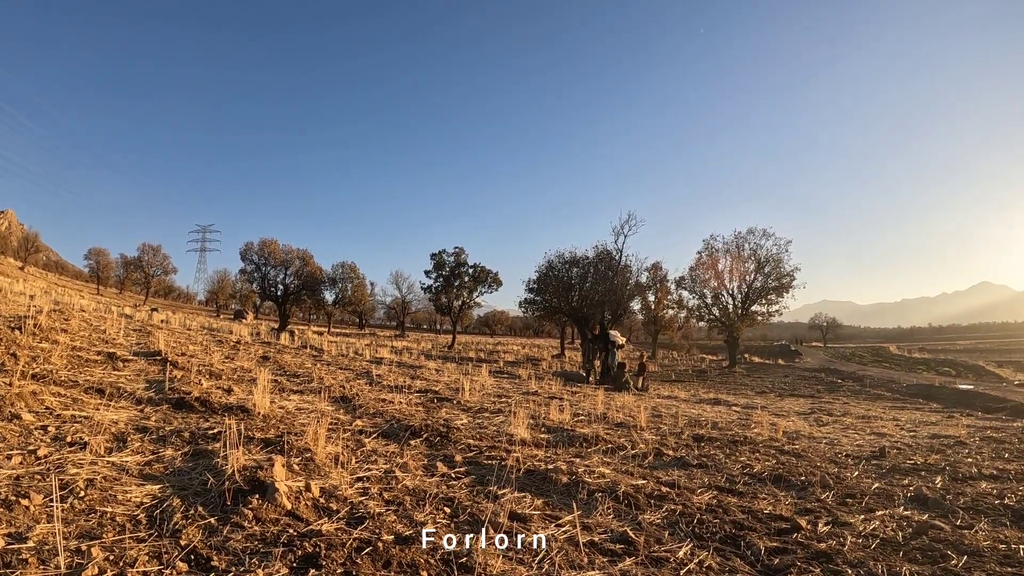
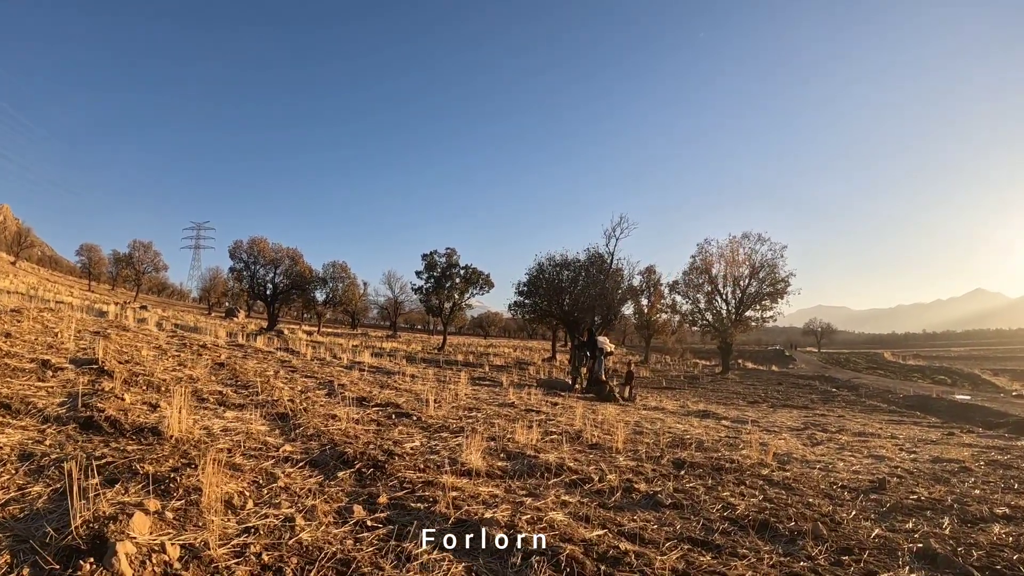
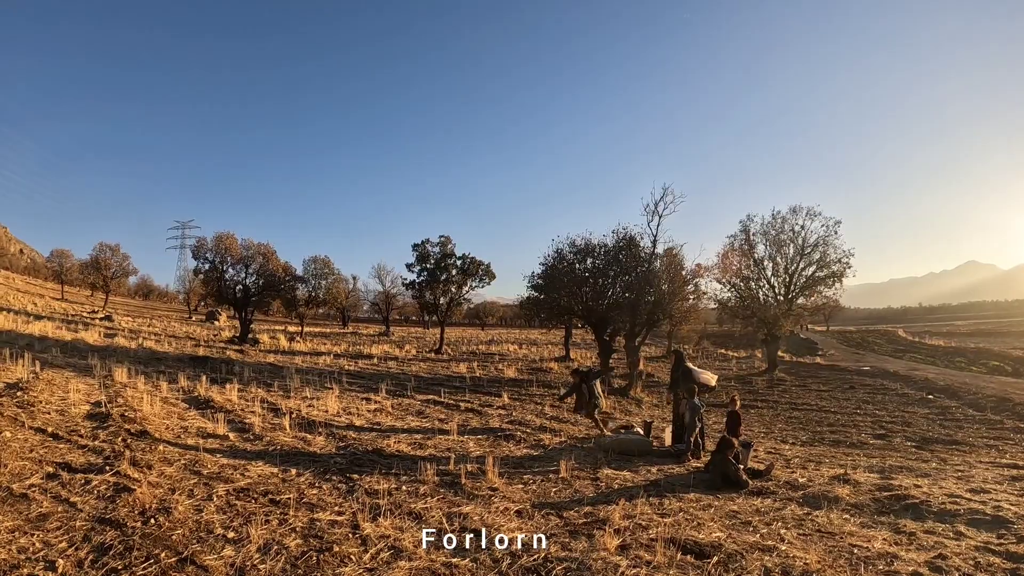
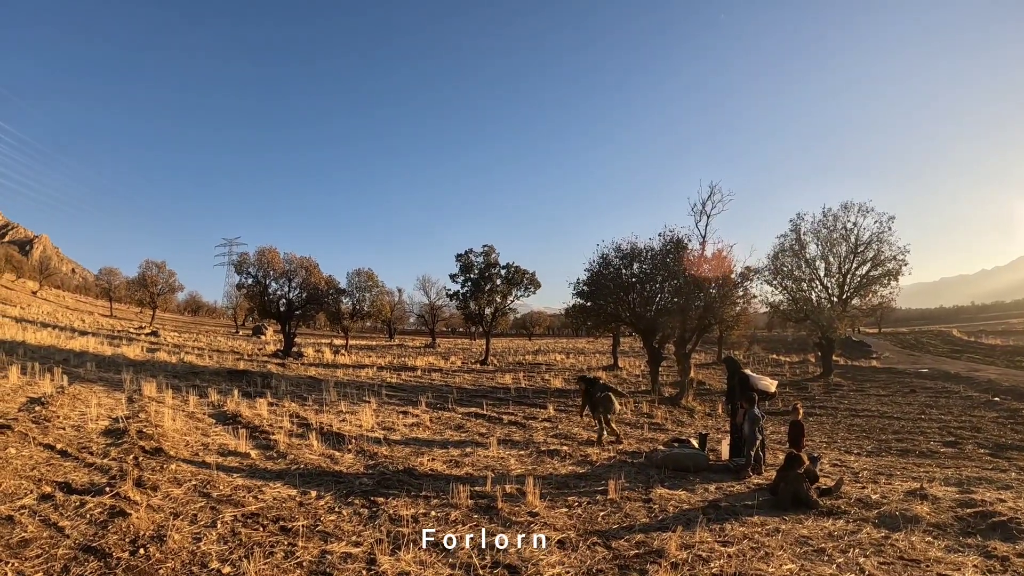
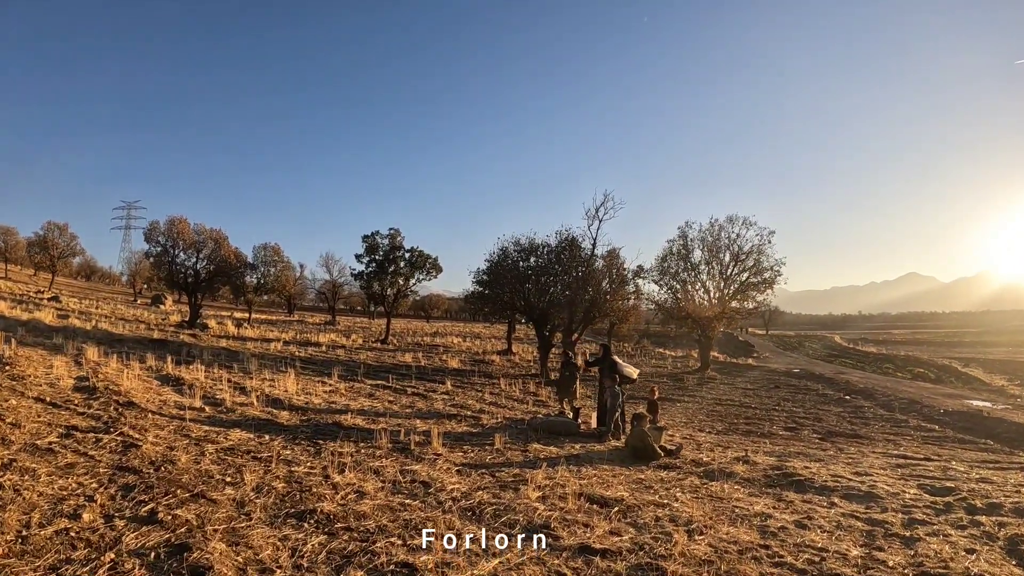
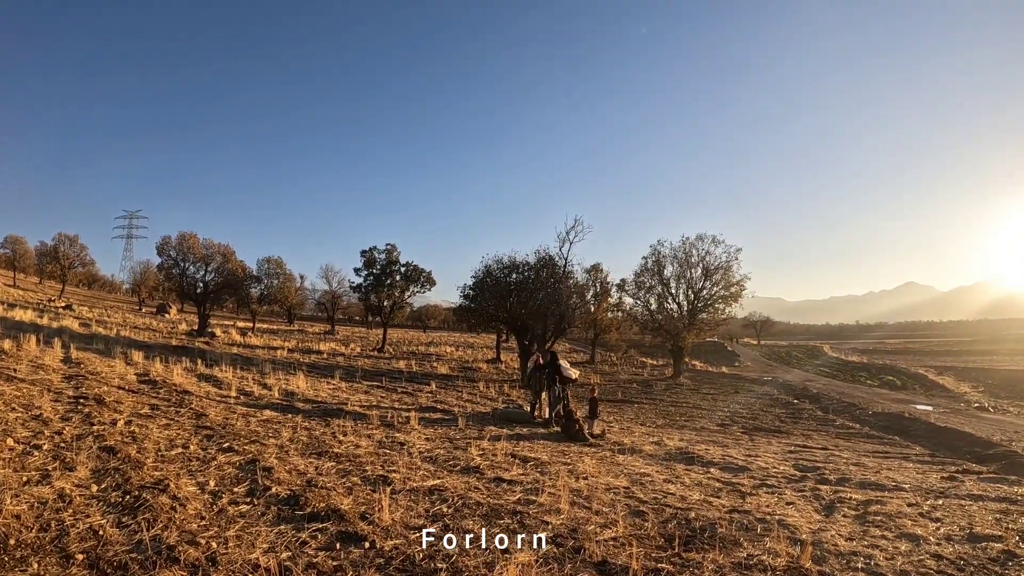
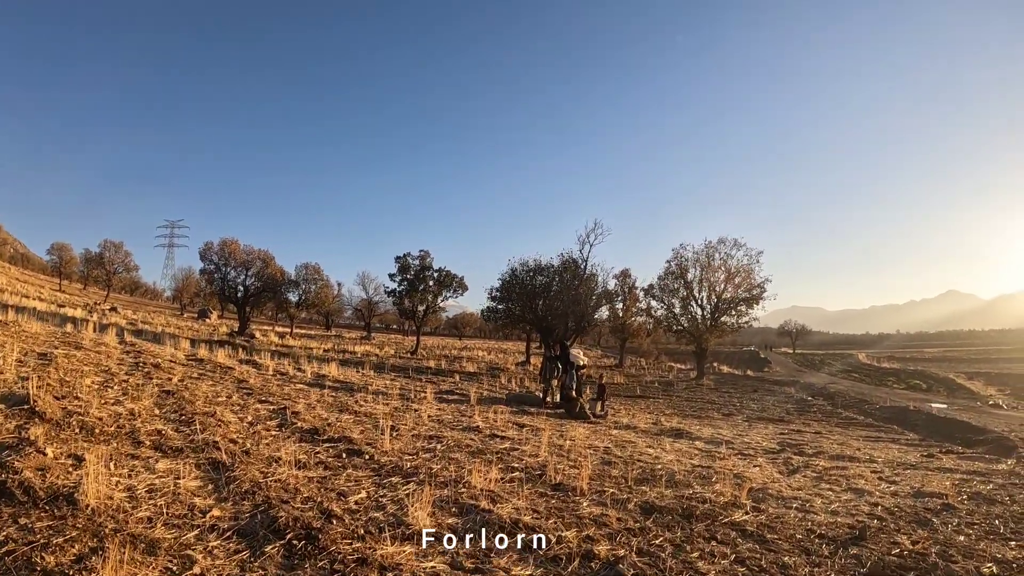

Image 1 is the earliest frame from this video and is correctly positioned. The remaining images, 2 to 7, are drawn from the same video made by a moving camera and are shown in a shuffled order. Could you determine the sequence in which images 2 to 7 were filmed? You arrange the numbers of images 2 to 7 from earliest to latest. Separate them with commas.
2, 7, 6, 5, 3, 4
